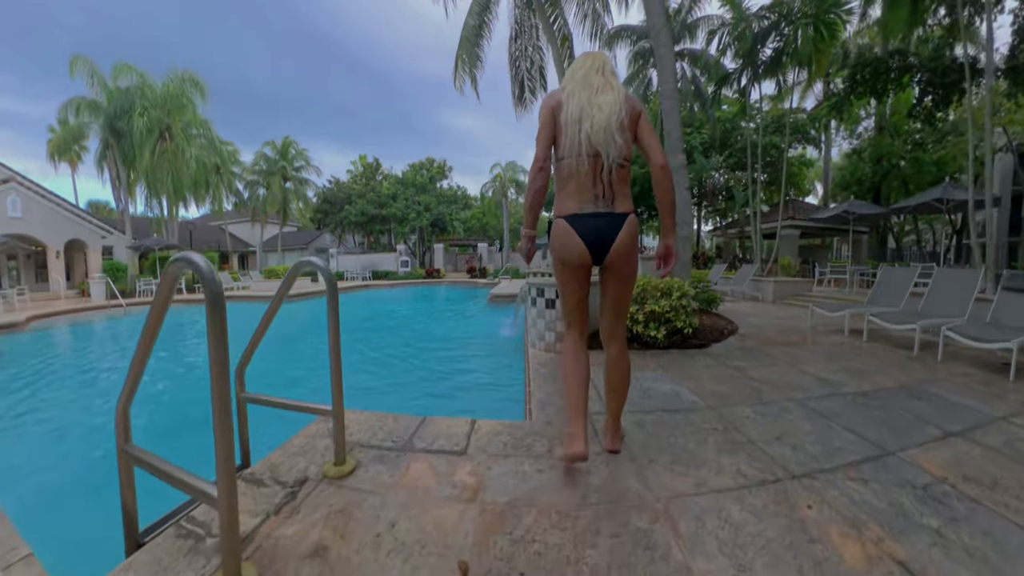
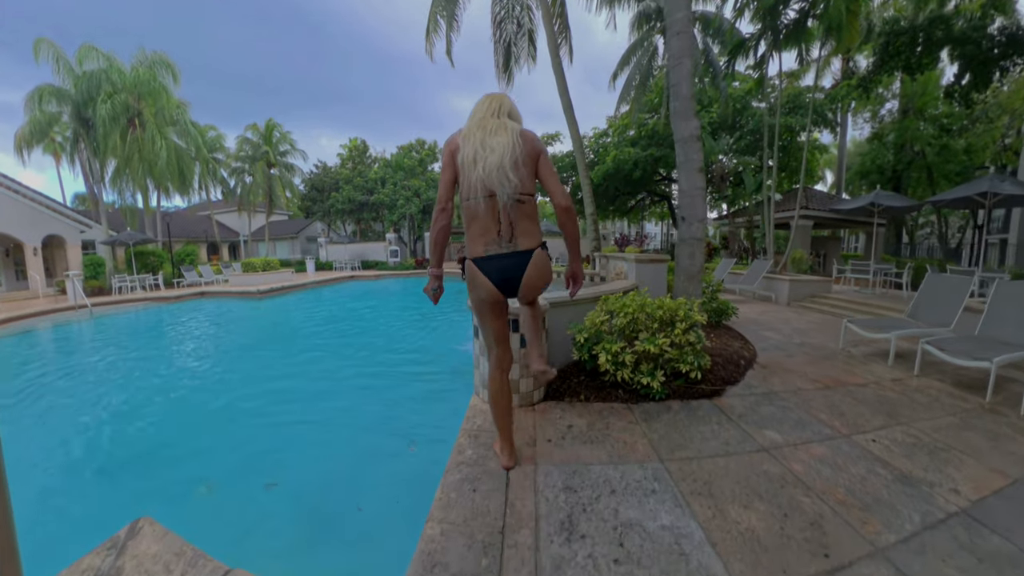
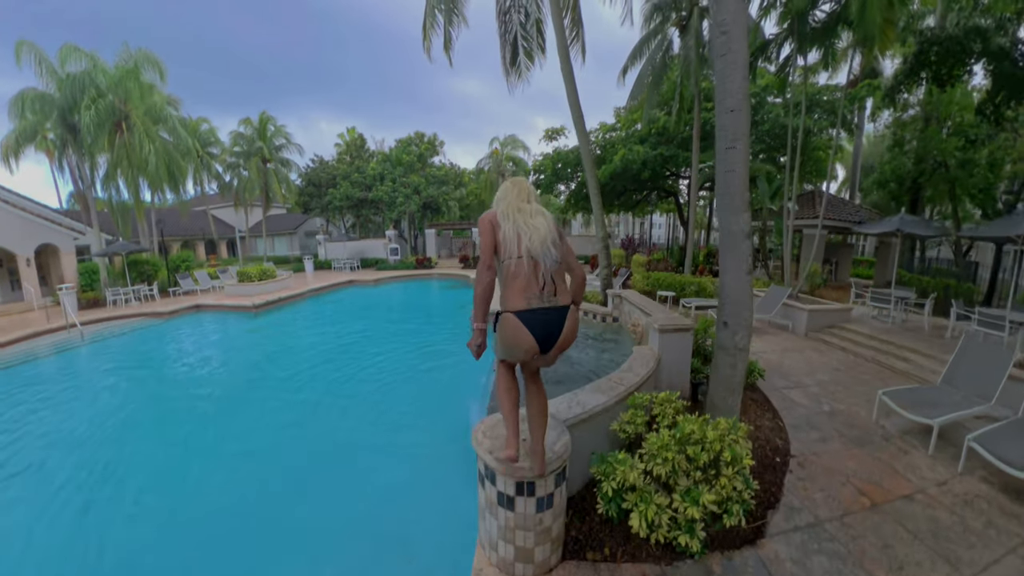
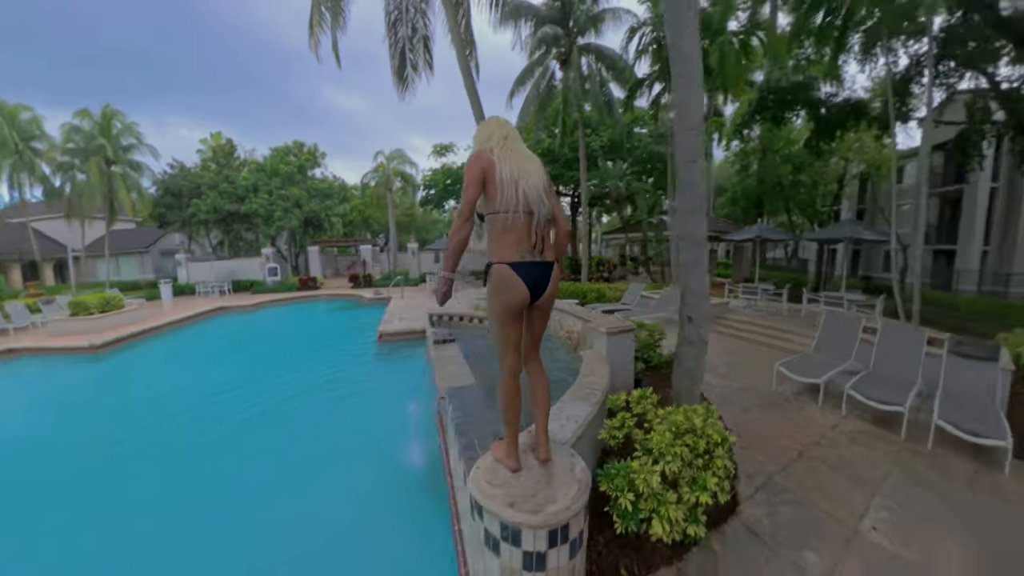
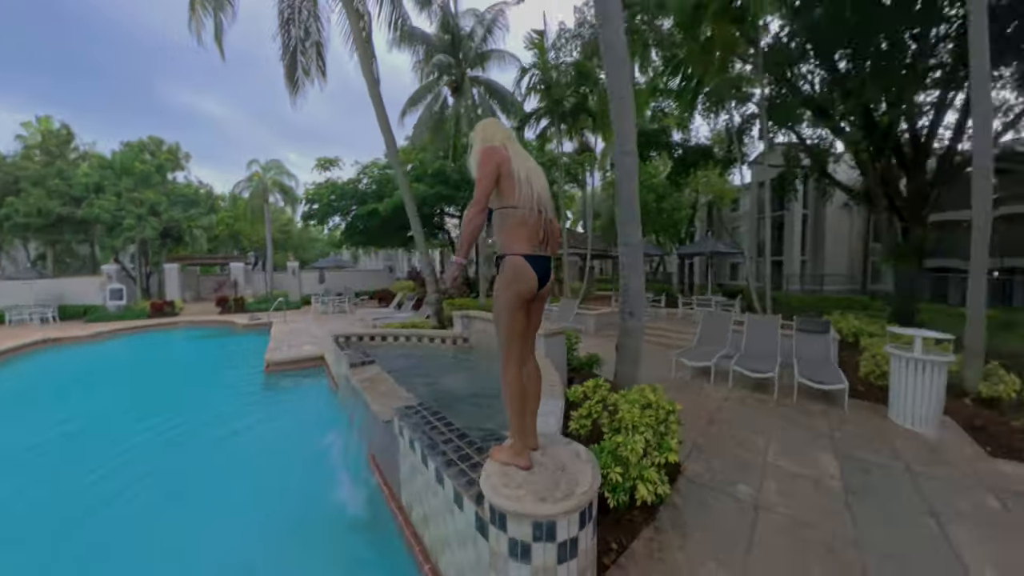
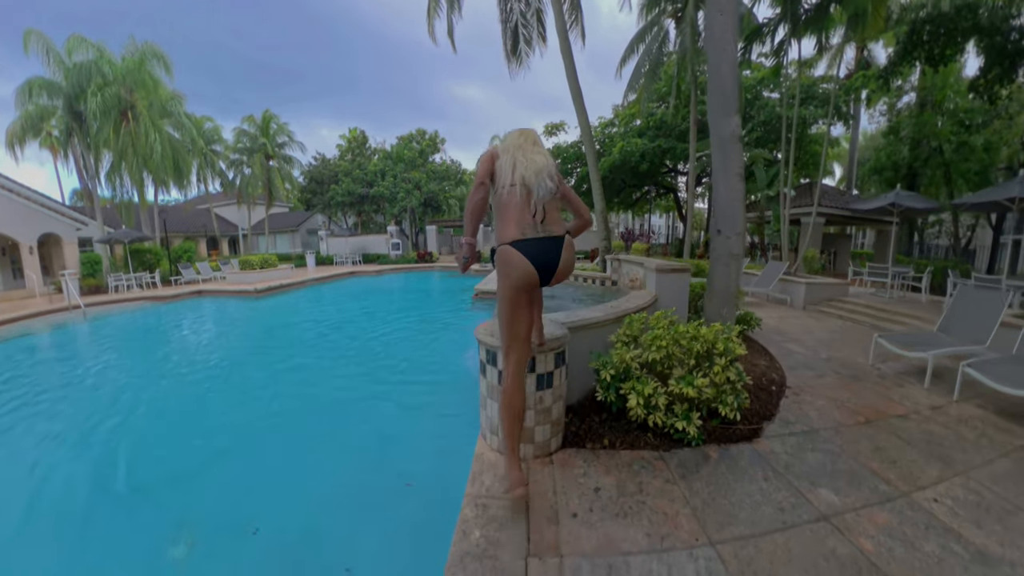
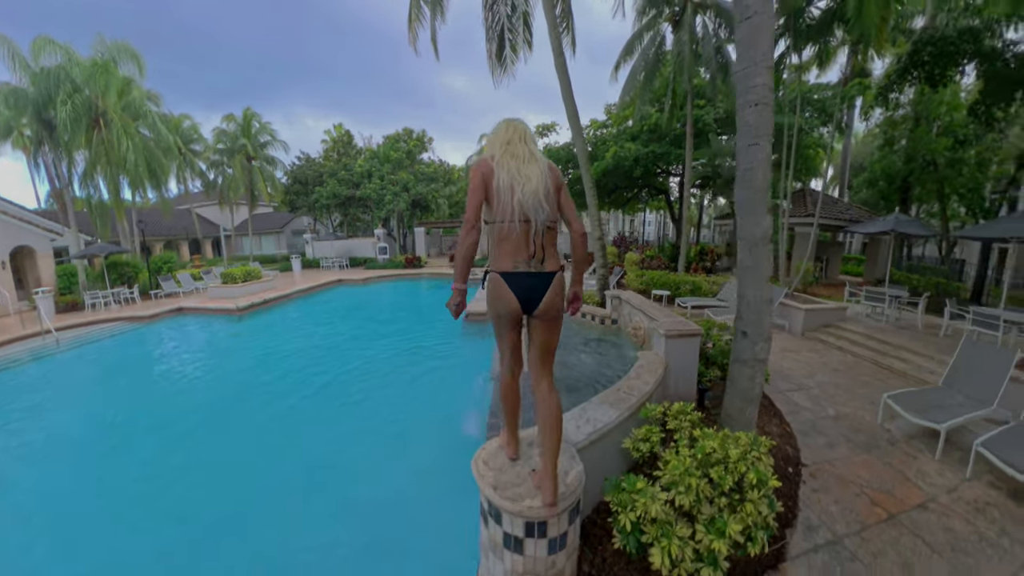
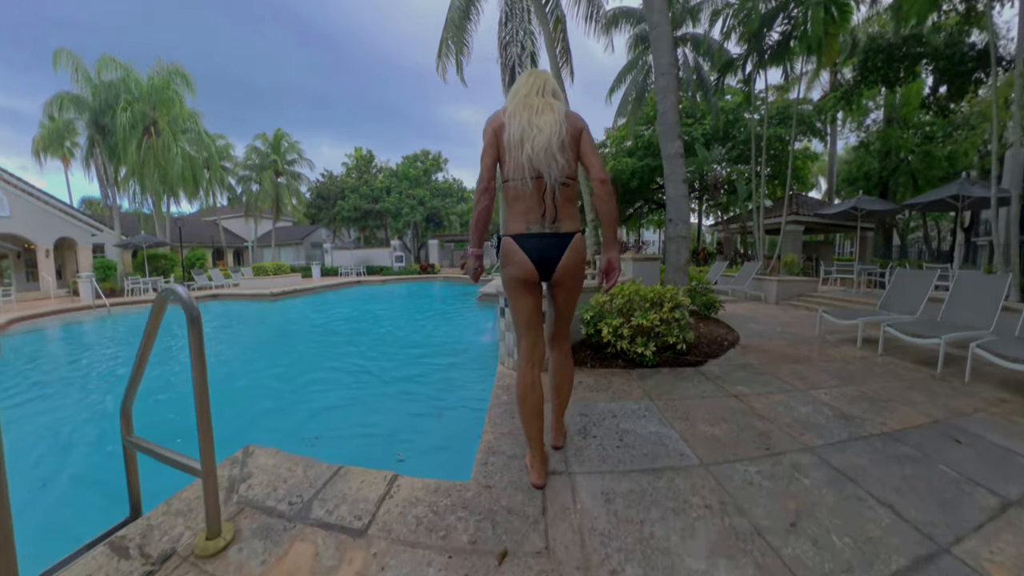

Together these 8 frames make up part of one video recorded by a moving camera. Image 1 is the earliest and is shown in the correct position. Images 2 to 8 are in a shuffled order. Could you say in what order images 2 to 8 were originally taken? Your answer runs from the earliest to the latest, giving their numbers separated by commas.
8, 2, 6, 3, 7, 4, 5
